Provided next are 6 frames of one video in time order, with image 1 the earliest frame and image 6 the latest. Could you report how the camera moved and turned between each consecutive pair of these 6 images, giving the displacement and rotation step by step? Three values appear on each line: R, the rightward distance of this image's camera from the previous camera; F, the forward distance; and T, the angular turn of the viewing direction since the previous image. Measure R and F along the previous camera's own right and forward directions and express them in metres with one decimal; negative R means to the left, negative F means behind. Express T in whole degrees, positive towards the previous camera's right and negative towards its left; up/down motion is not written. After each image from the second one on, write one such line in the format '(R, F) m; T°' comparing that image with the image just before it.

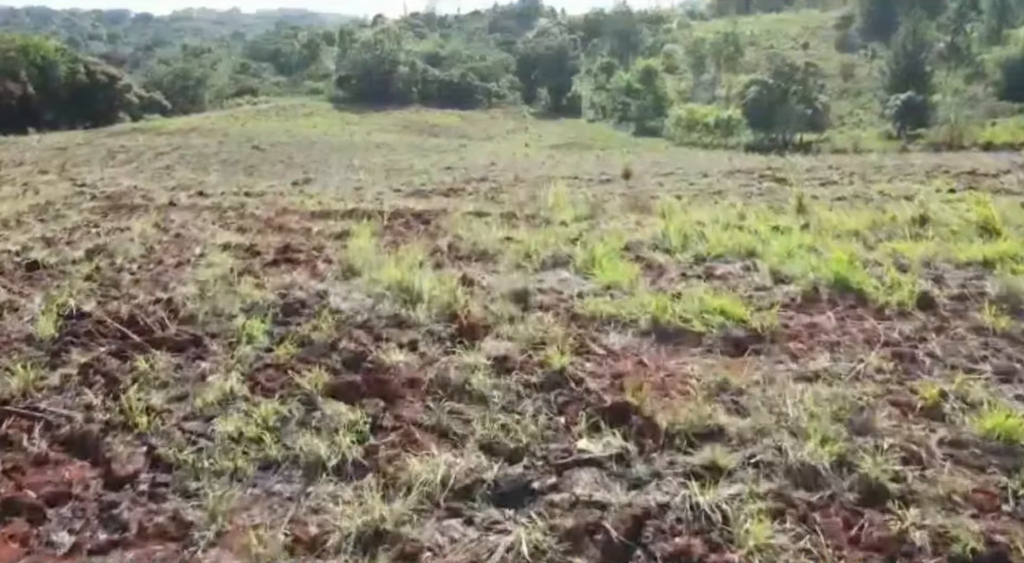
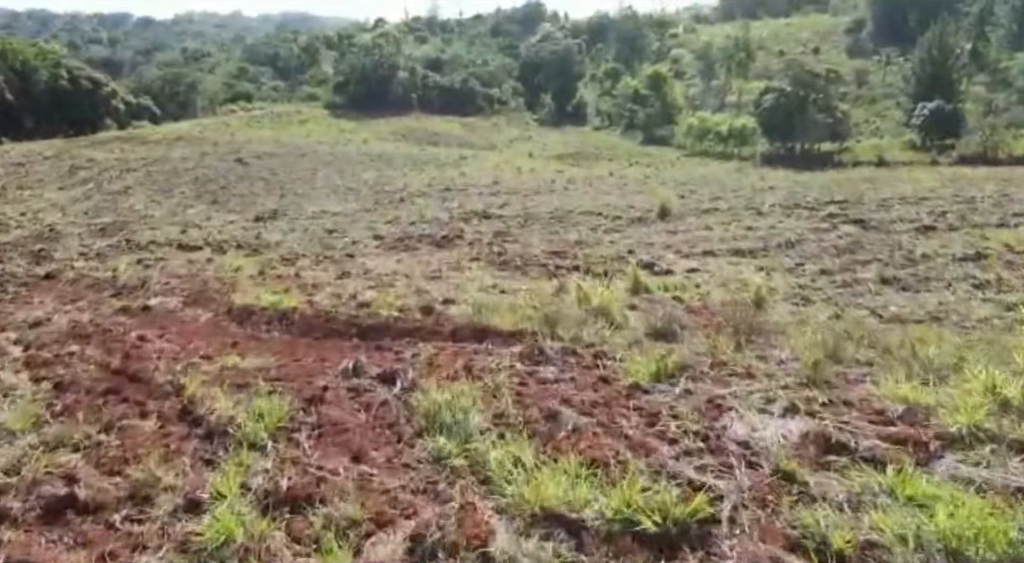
(-0.1, +3.1) m; 0°
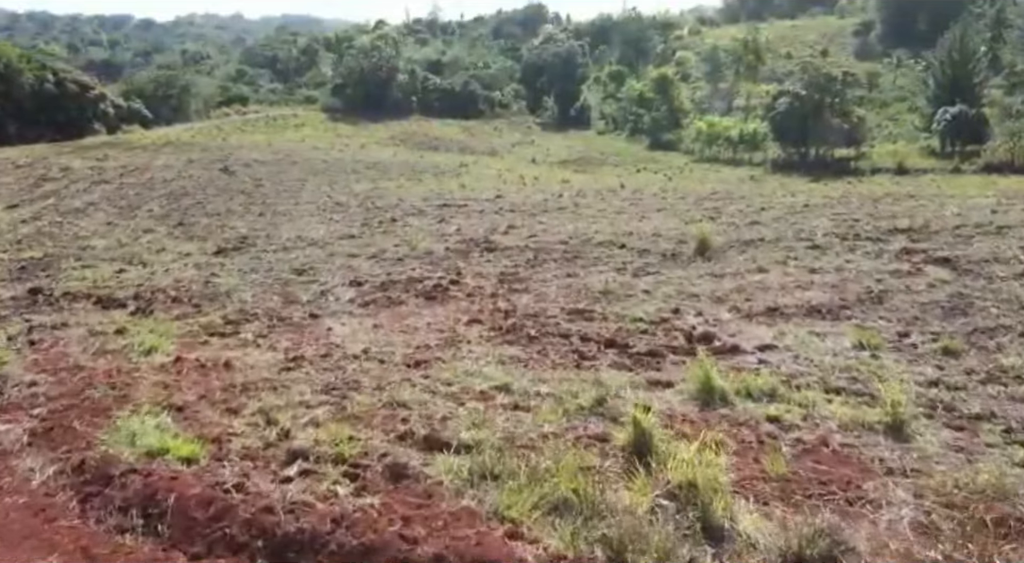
(-0.1, +2.2) m; 0°
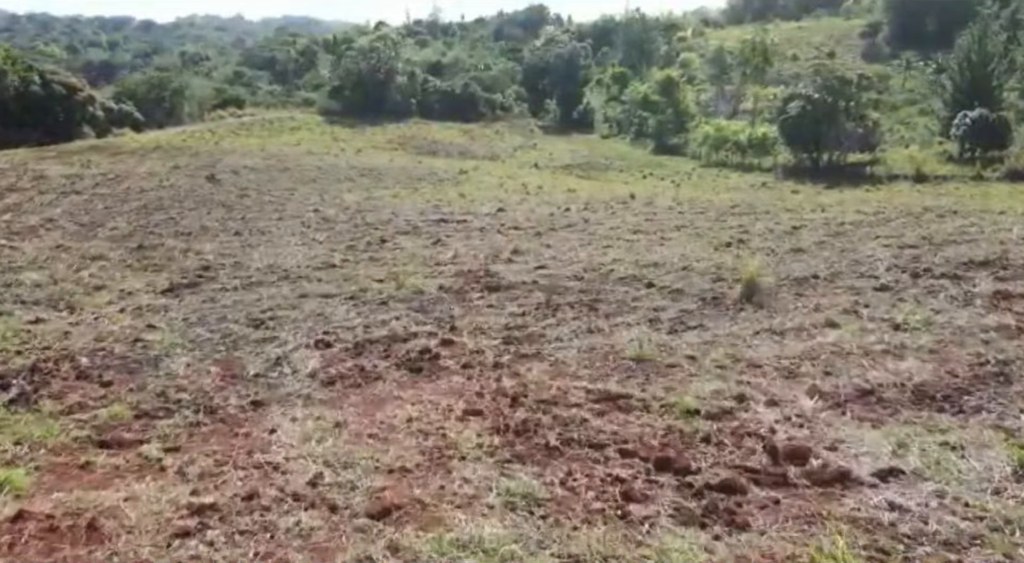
(-0.1, +2.0) m; 0°
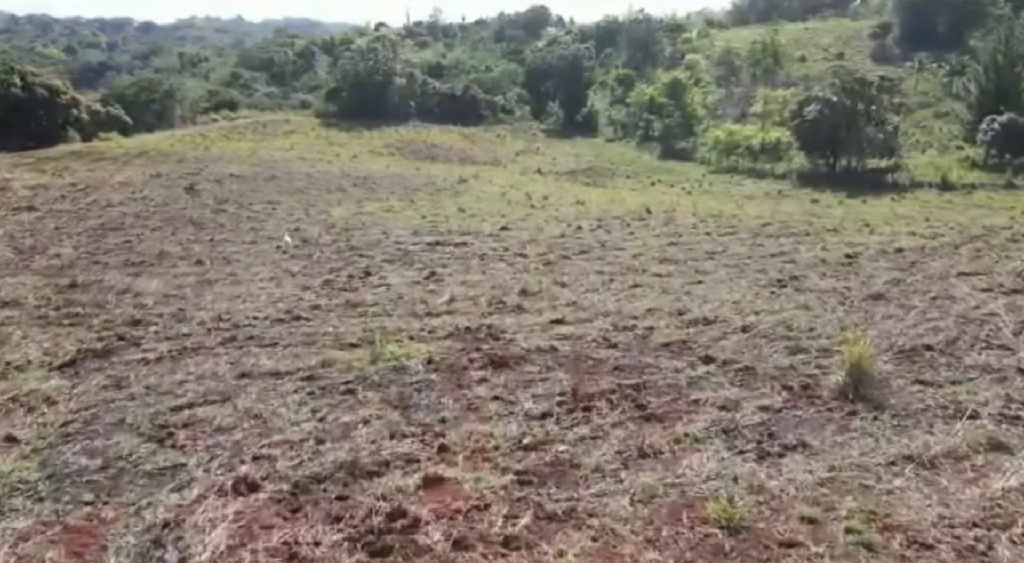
(-0.1, +2.5) m; 0°
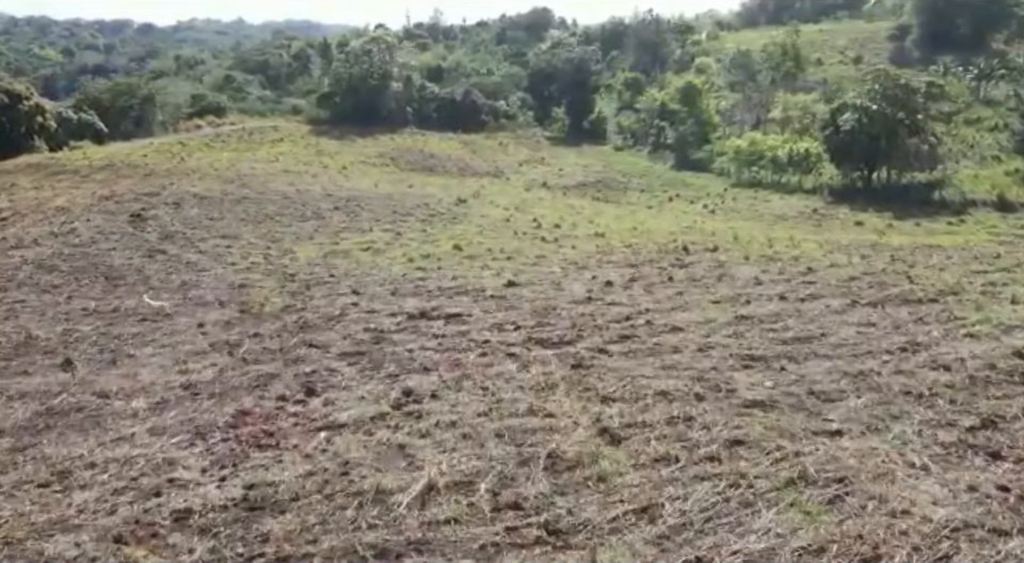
(-0.2, +4.9) m; 0°
